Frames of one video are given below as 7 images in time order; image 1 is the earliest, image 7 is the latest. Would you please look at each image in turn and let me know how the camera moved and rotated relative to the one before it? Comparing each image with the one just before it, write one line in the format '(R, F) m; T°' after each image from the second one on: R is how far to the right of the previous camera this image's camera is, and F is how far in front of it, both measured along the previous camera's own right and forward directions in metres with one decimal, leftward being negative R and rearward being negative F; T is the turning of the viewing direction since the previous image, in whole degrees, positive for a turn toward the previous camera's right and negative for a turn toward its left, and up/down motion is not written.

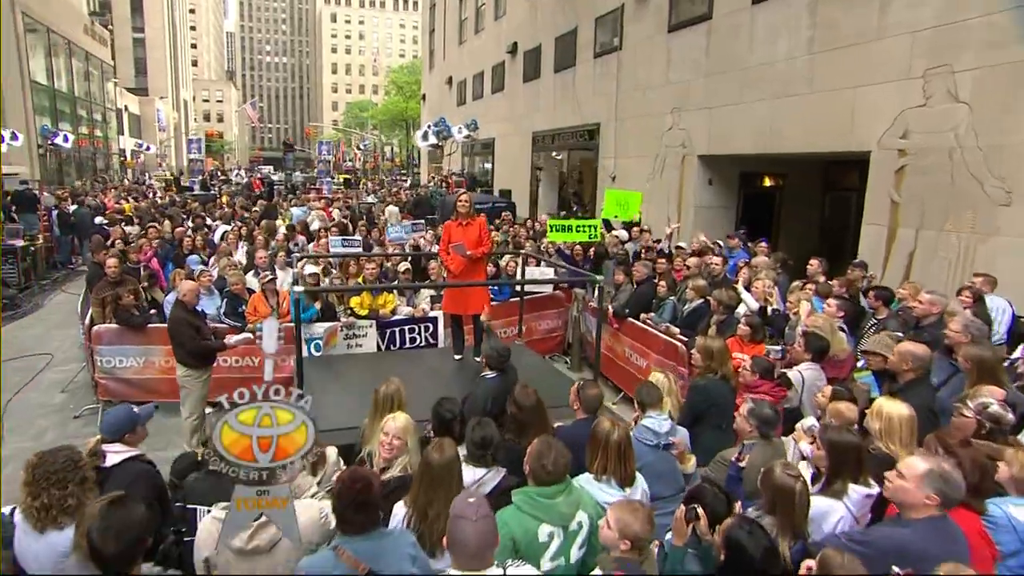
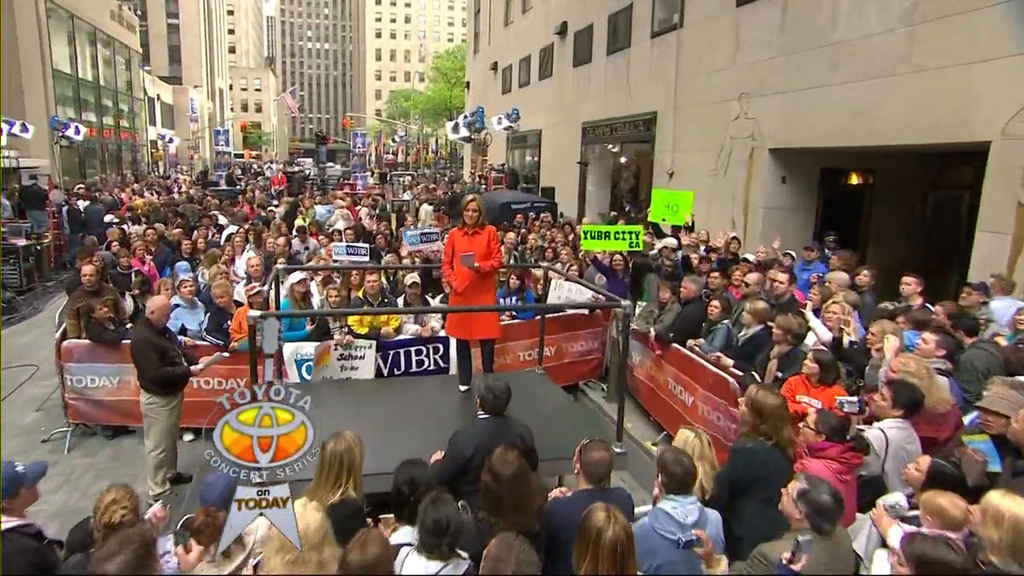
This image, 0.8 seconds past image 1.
(+0.6, +1.3) m; -6°
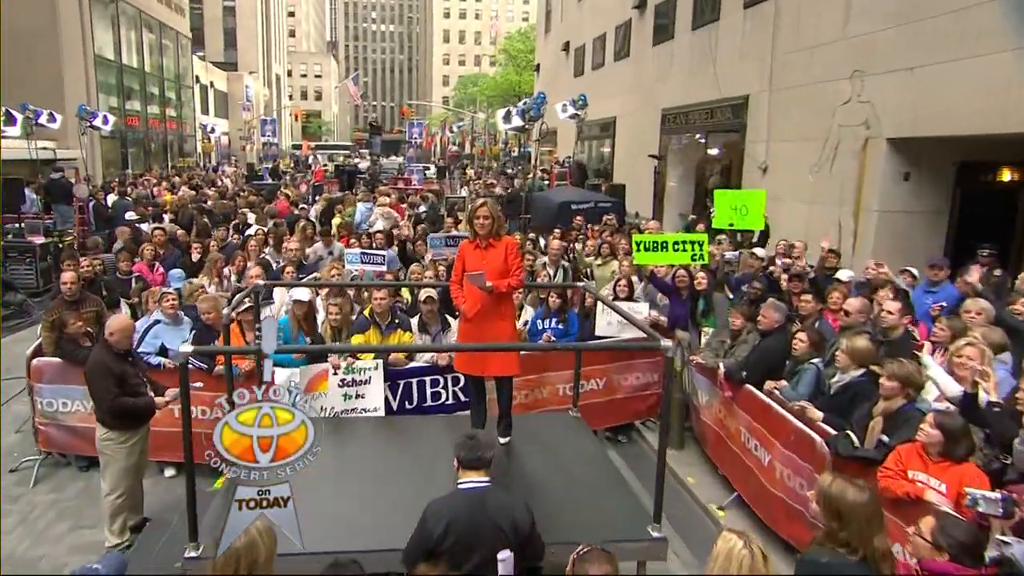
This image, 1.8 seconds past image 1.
(+0.6, +1.5) m; -8°
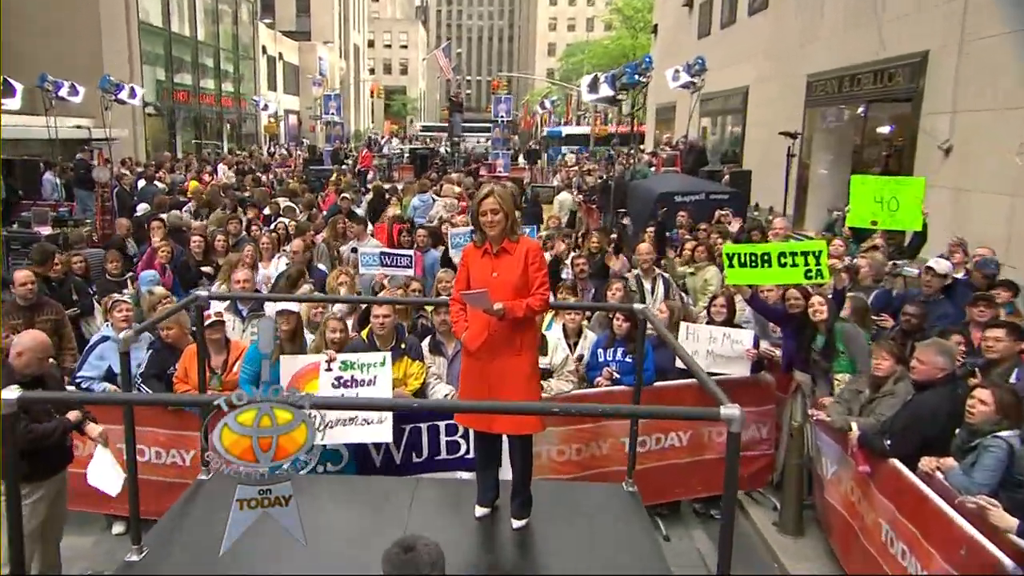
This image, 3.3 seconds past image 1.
(+0.7, +2.0) m; -12°
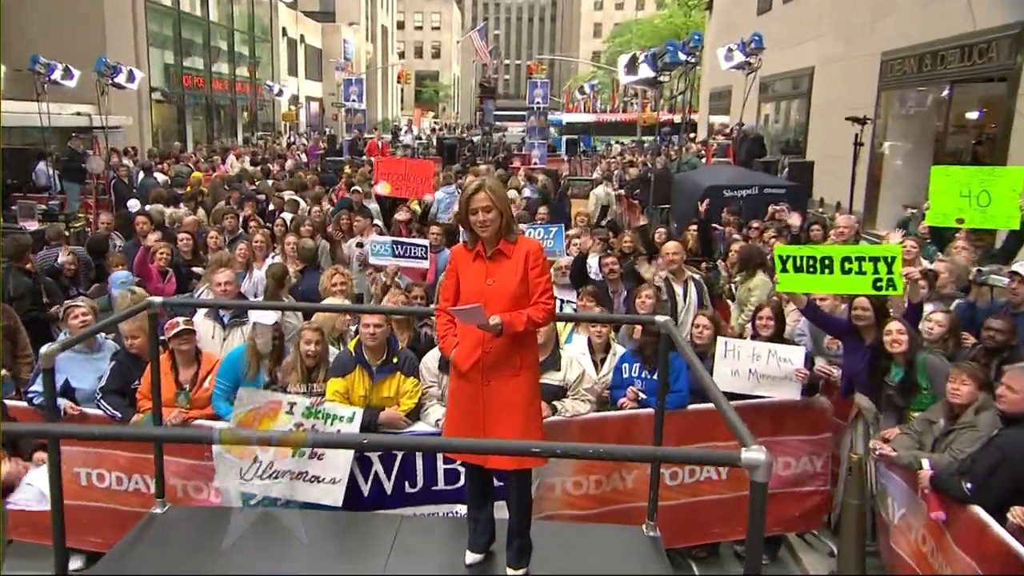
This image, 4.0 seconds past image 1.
(+0.4, +0.8) m; -5°
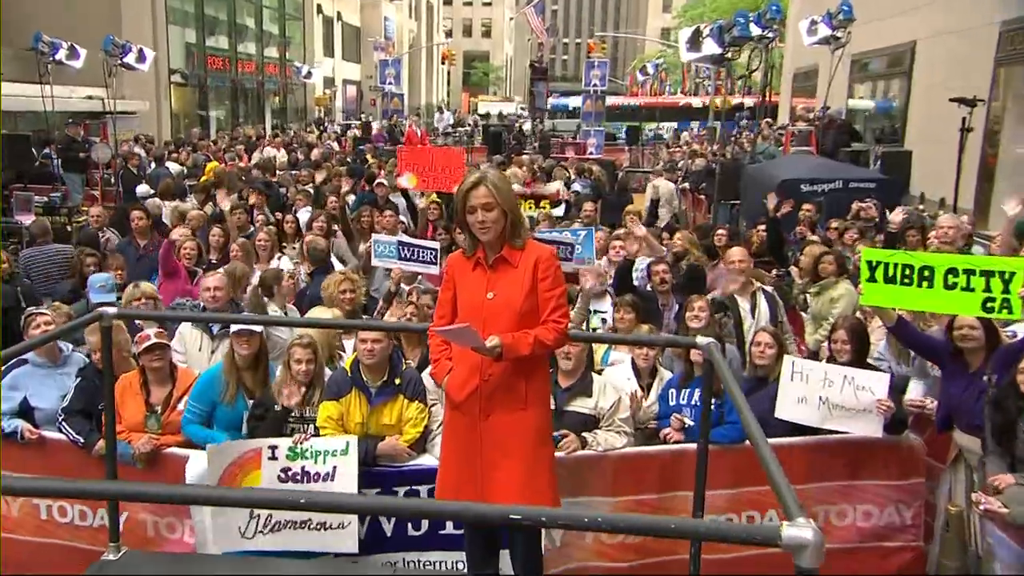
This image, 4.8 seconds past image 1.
(+0.3, +0.8) m; -6°
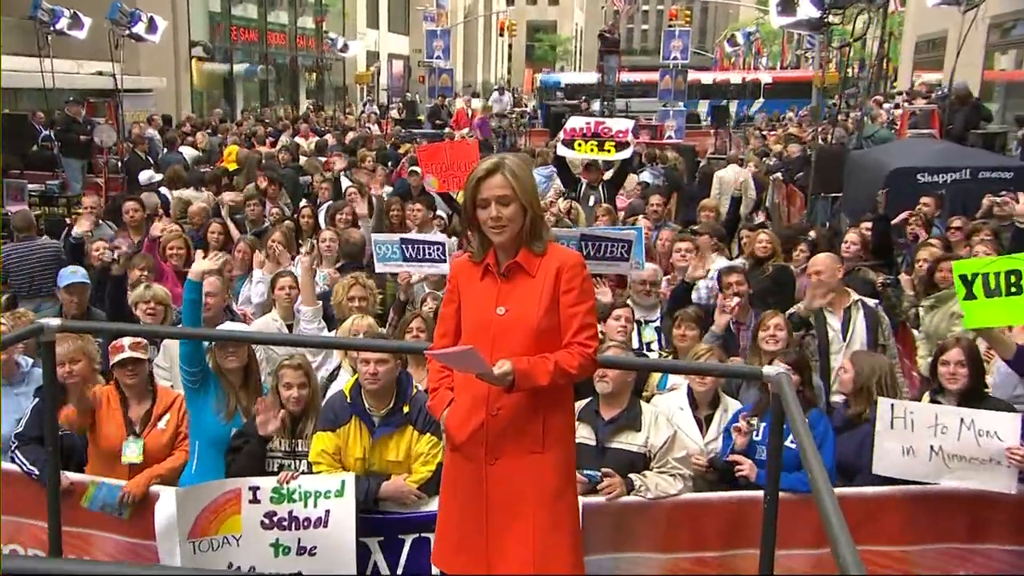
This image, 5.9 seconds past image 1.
(+0.2, +0.9) m; -6°
